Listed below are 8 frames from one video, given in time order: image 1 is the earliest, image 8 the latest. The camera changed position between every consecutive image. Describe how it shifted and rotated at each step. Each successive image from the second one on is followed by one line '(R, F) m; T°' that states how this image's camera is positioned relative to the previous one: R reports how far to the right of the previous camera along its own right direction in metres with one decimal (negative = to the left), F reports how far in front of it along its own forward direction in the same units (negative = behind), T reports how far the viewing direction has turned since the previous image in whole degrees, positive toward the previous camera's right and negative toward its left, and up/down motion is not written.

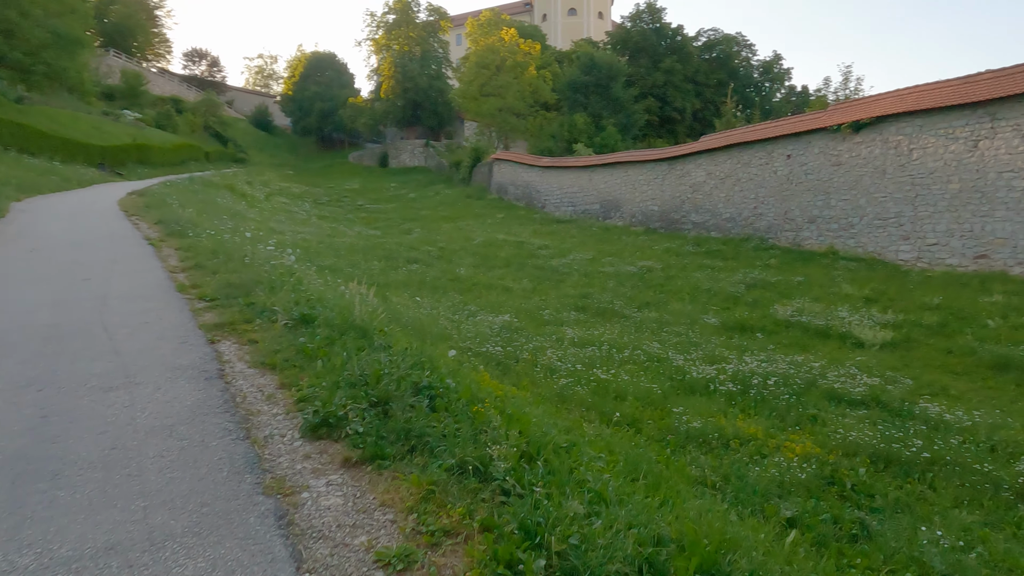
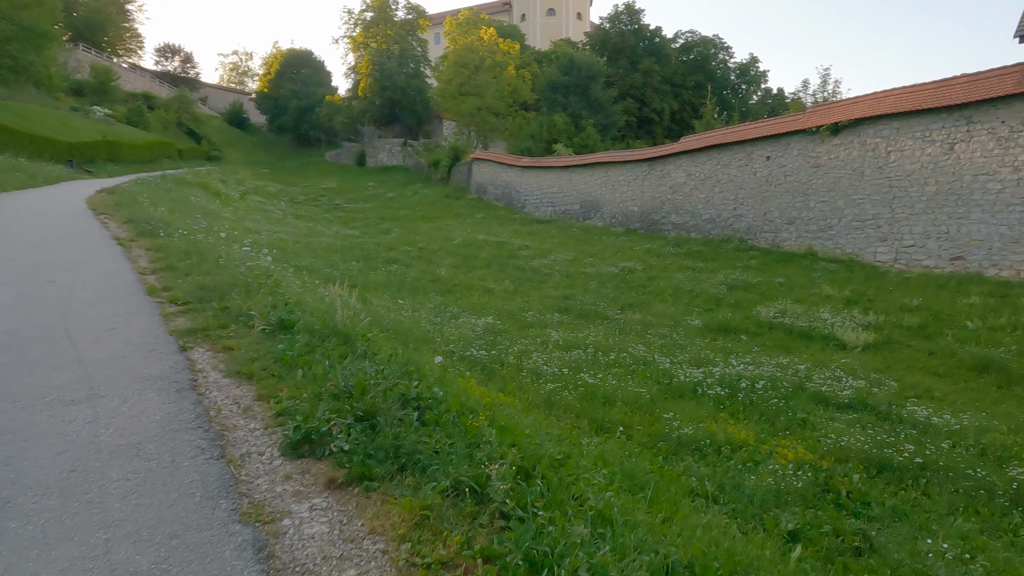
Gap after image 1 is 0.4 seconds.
(-0.1, +0.2) m; +2°
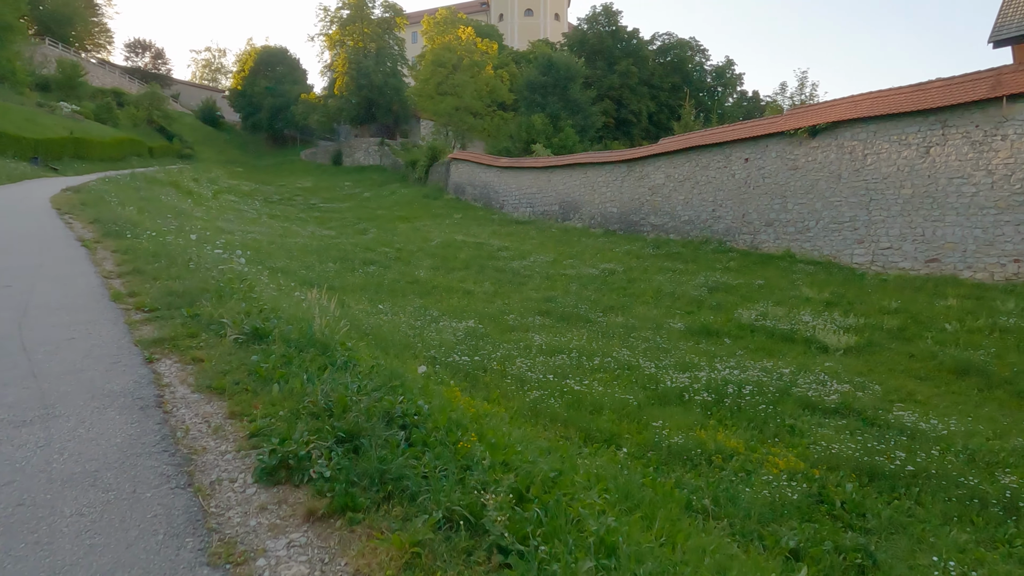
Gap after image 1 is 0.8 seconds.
(-0.1, +0.2) m; +2°
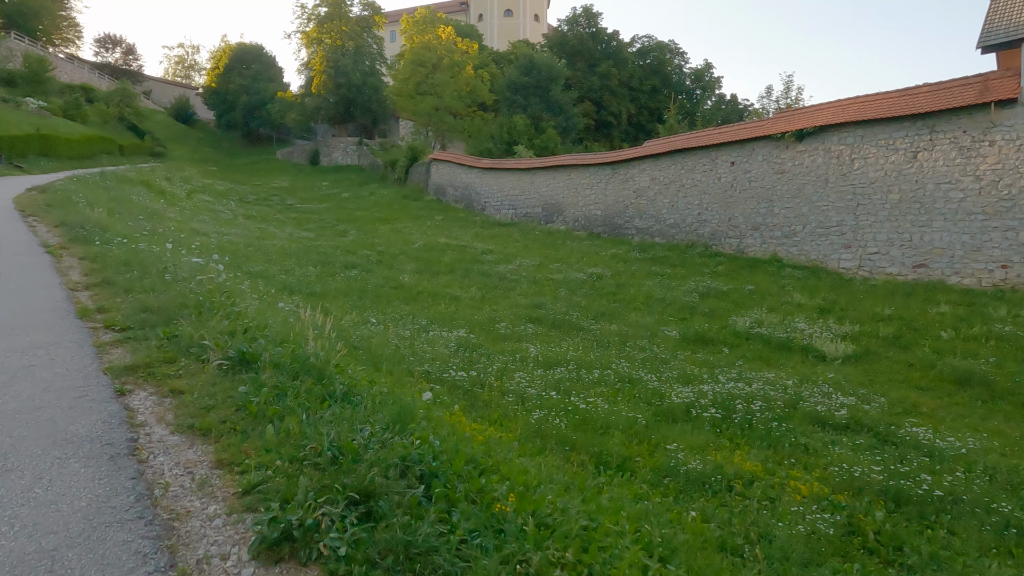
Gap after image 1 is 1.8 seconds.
(-0.2, +0.3) m; +2°
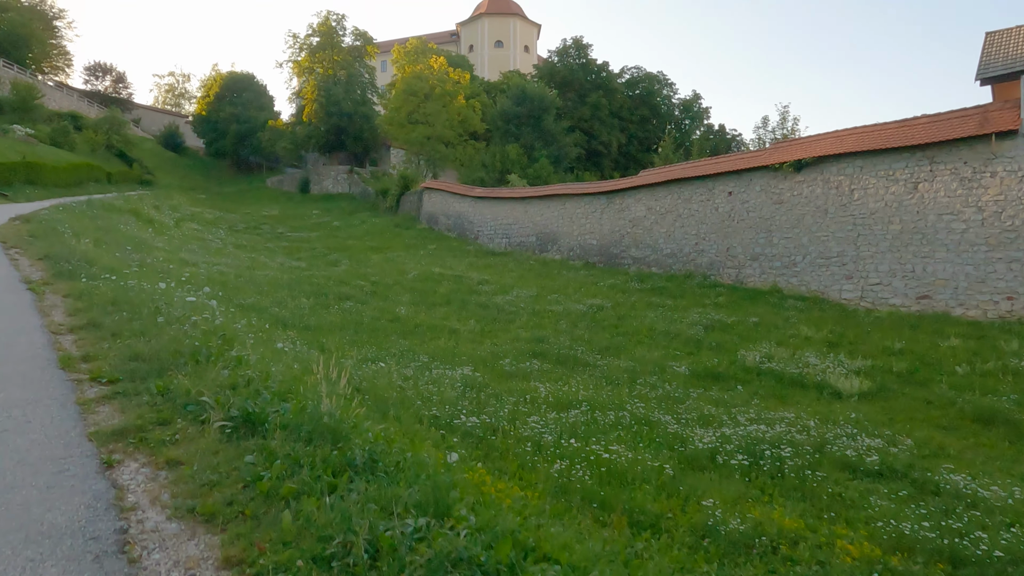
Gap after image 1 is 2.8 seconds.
(-0.2, +0.3) m; +1°
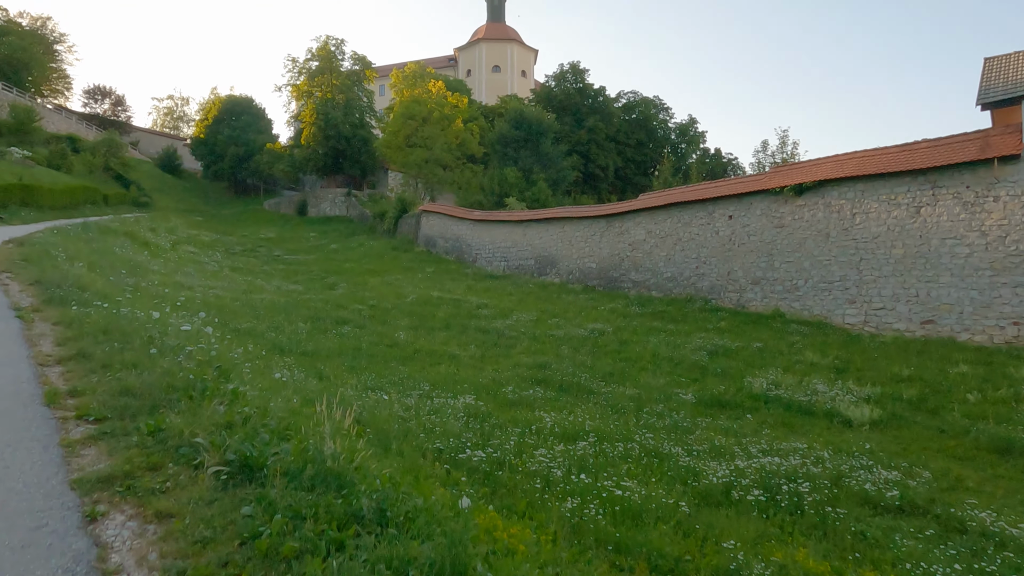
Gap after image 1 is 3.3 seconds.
(-0.1, +0.2) m; 0°
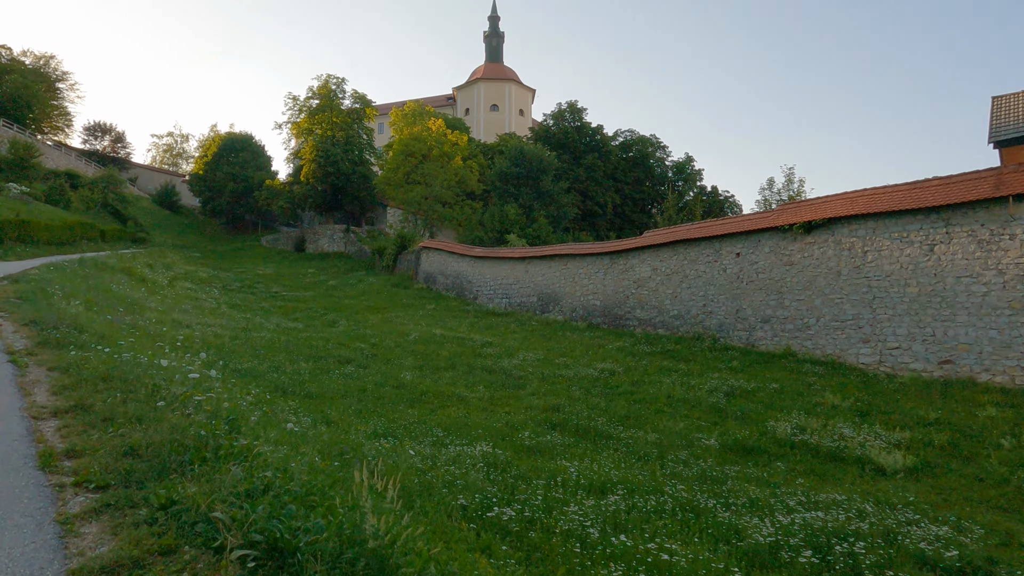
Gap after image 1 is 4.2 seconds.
(-0.3, +0.3) m; 0°
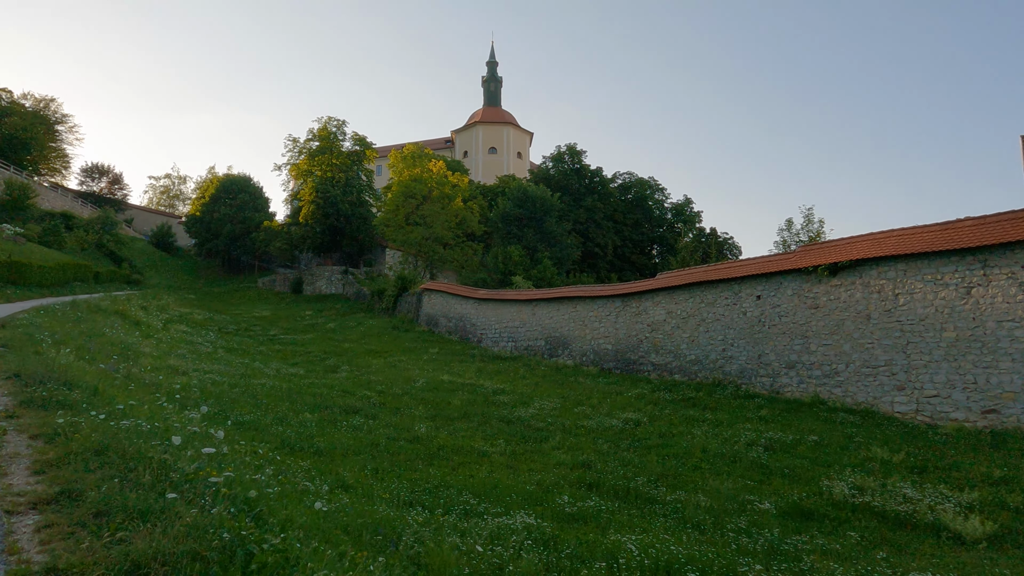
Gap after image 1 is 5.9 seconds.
(-0.5, +0.7) m; +1°
